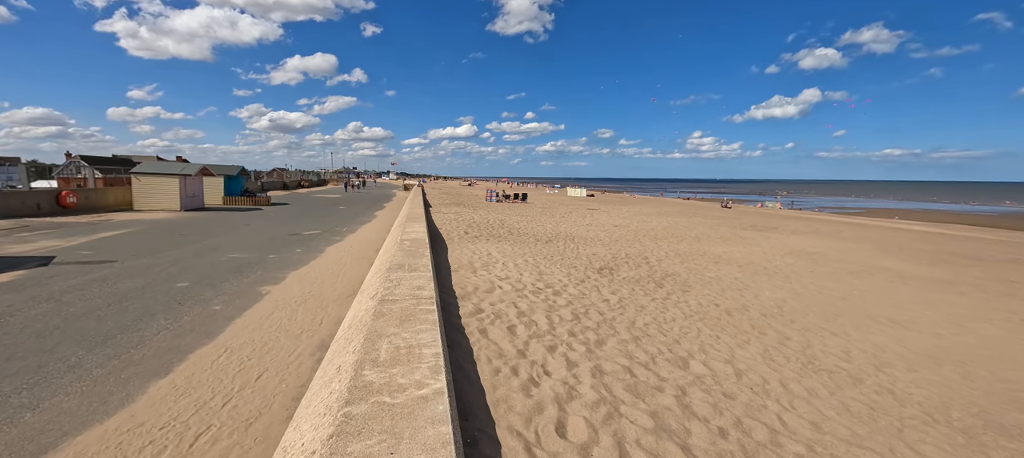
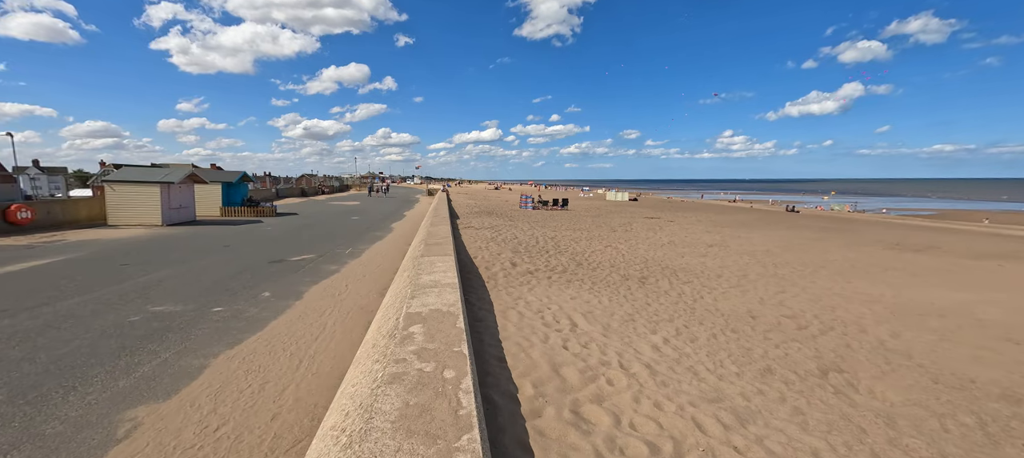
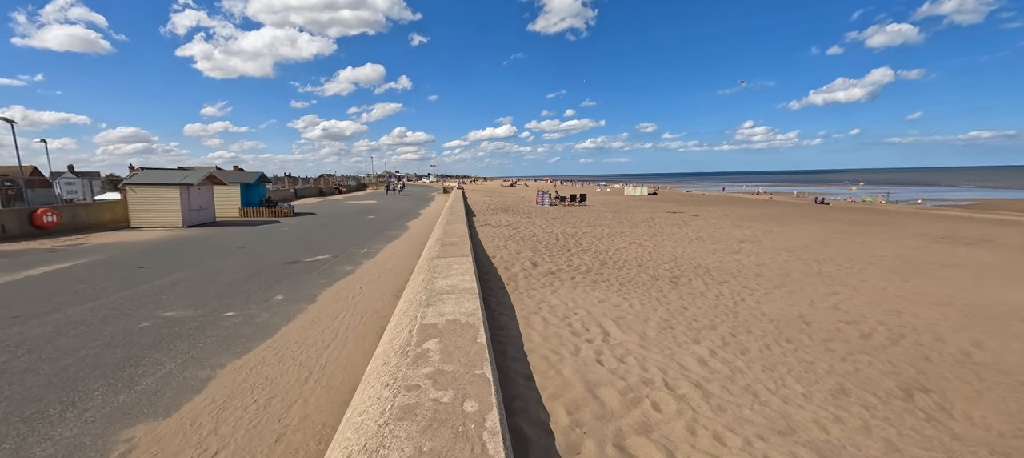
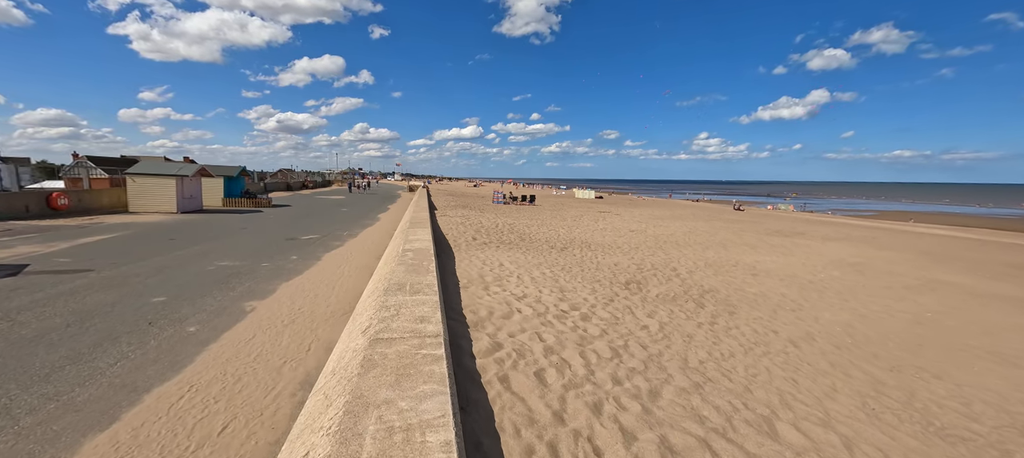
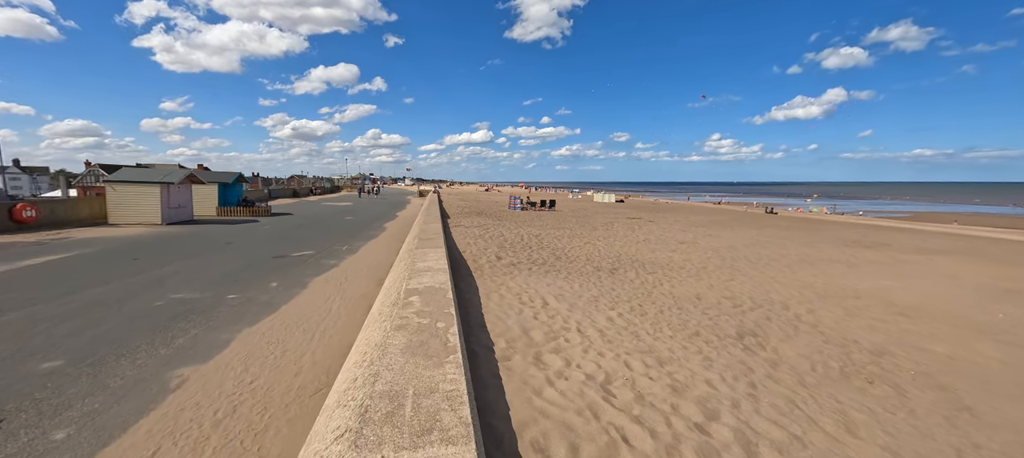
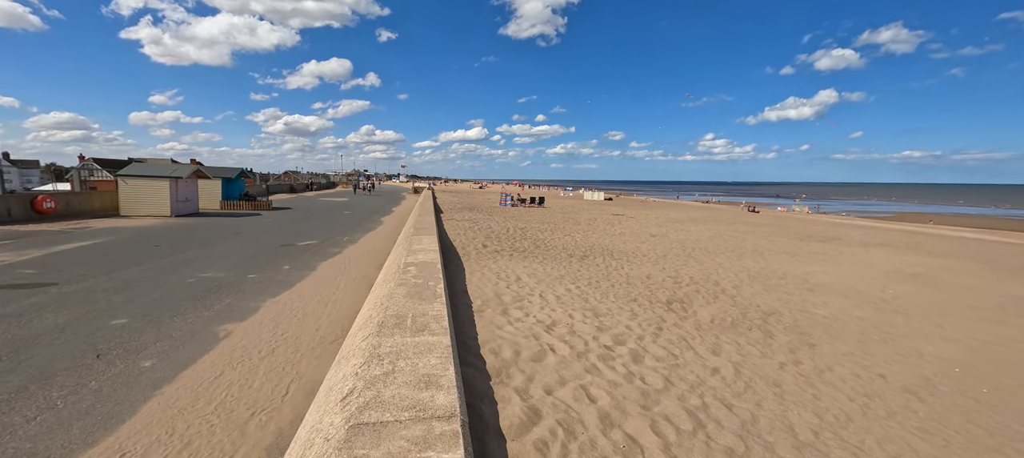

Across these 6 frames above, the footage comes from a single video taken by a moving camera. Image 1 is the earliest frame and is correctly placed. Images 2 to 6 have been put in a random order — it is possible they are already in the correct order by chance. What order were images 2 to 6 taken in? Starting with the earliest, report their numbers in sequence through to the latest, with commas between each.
4, 6, 5, 2, 3
